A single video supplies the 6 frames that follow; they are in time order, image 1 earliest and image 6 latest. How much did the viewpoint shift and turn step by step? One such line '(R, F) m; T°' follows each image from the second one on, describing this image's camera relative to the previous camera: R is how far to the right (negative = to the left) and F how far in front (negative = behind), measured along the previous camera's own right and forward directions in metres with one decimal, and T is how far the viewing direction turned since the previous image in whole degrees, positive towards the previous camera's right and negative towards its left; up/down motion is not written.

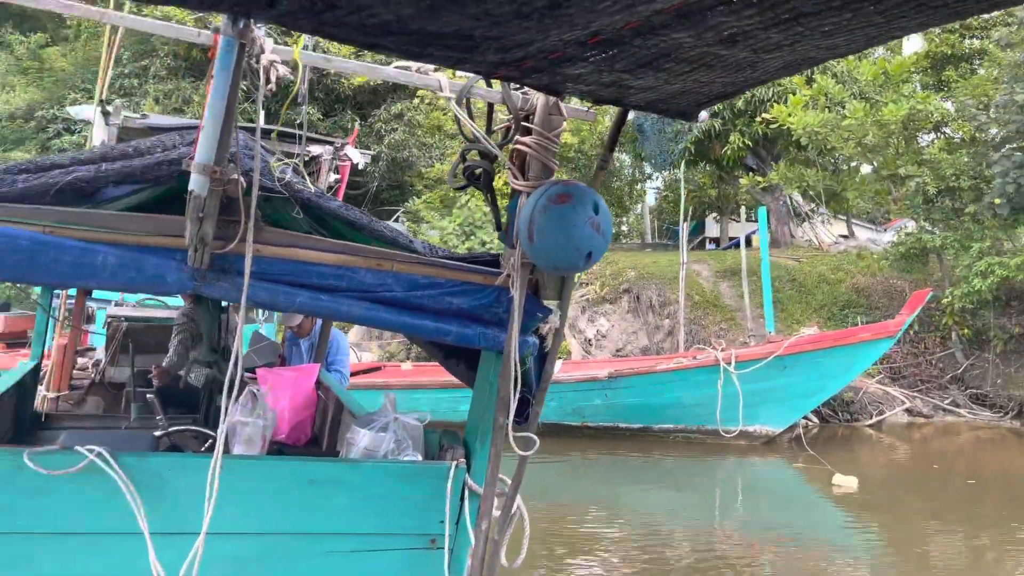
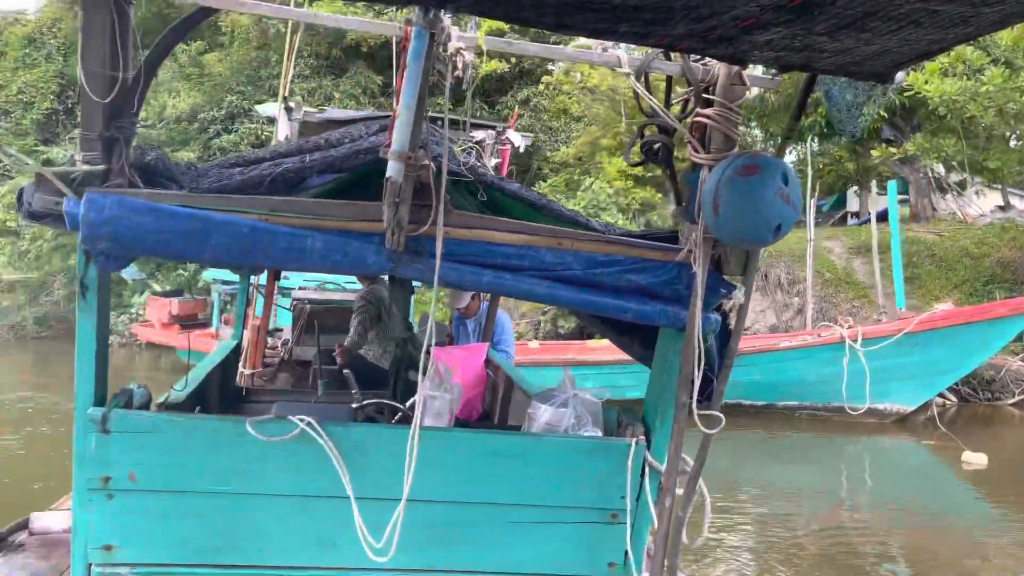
(-0.1, 0.0) m; -10°
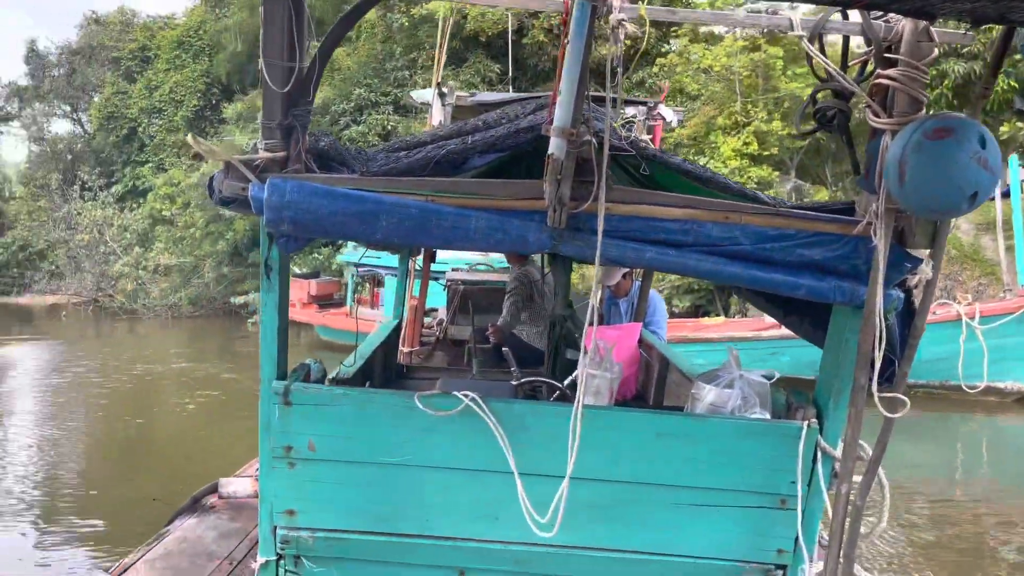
(-0.1, 0.0) m; -9°
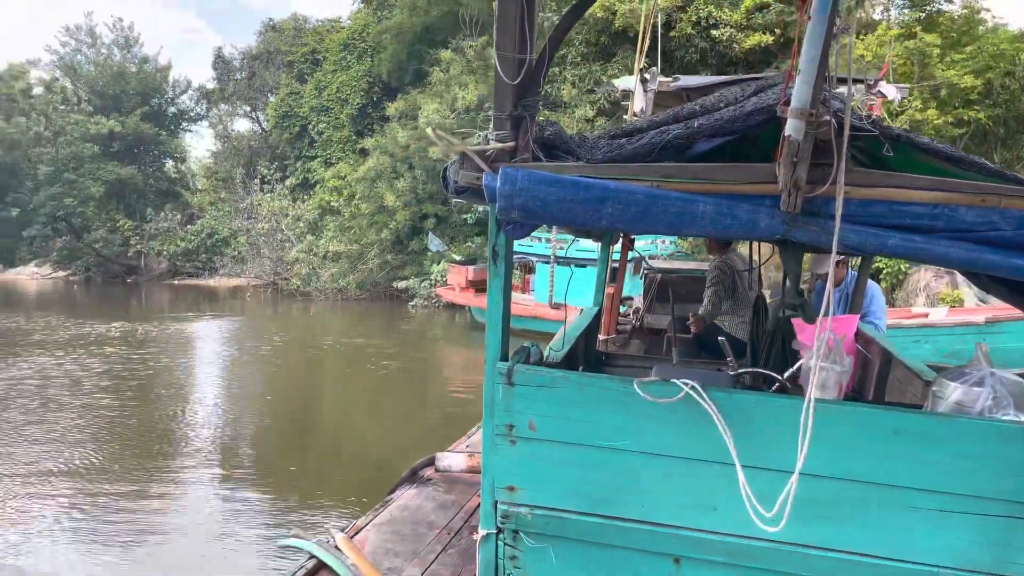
(-0.2, 0.0) m; -11°
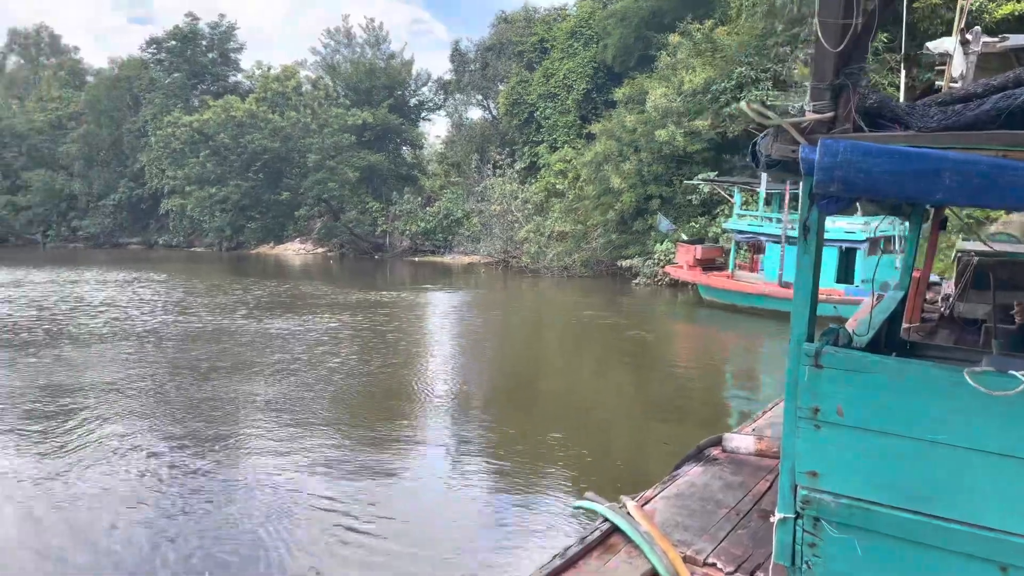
(-0.2, 0.0) m; -16°
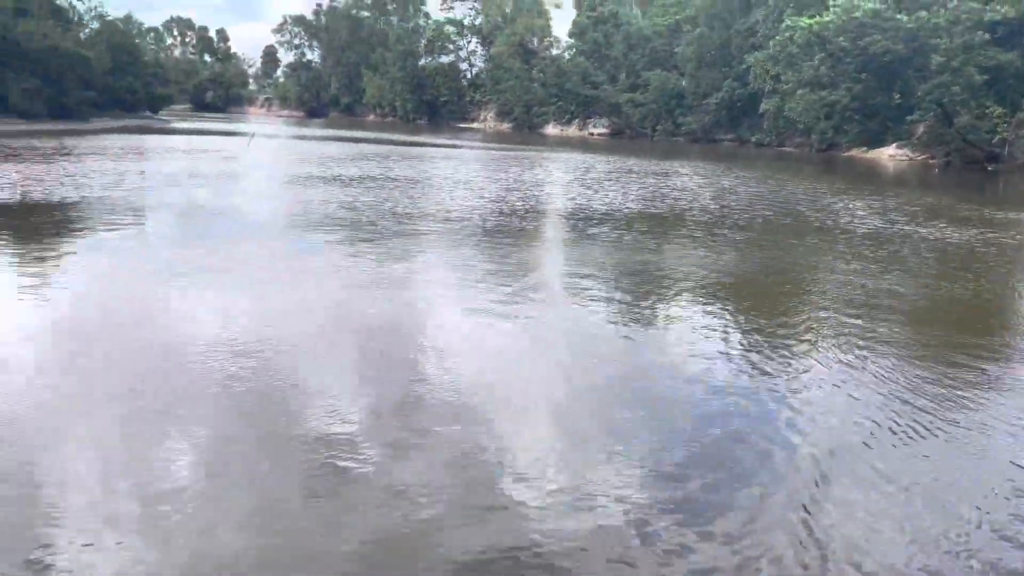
(-0.8, -1.7) m; -39°
